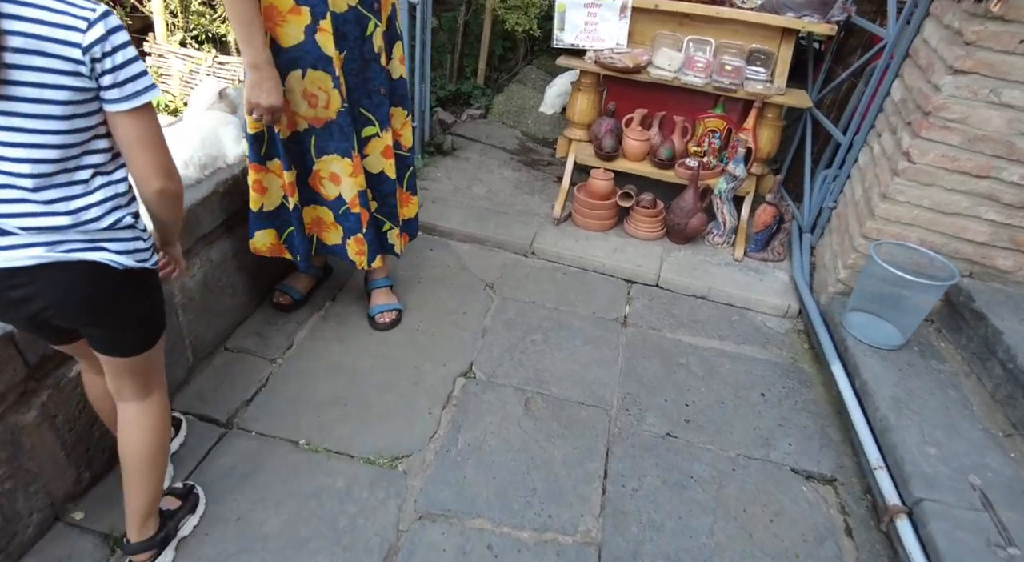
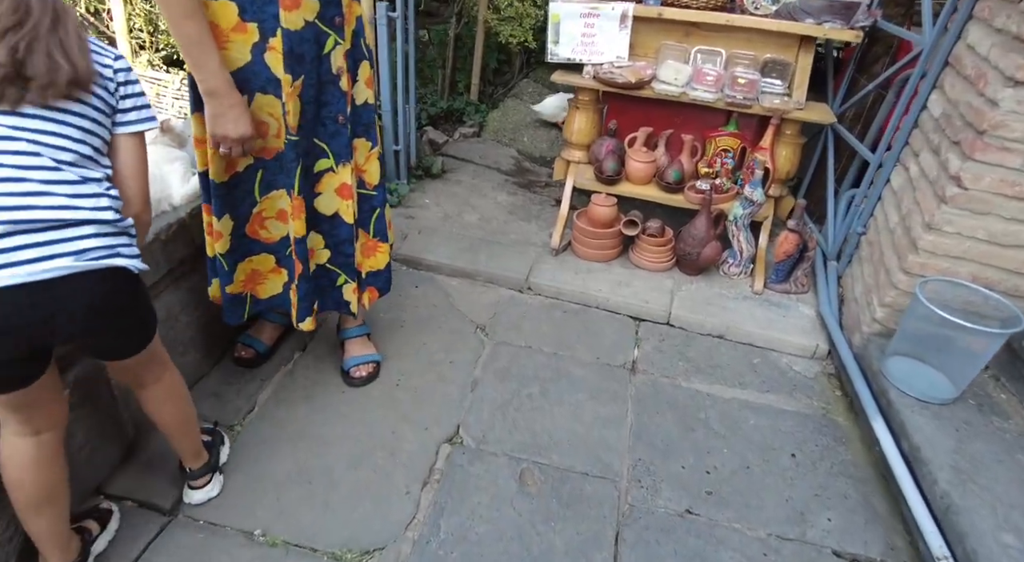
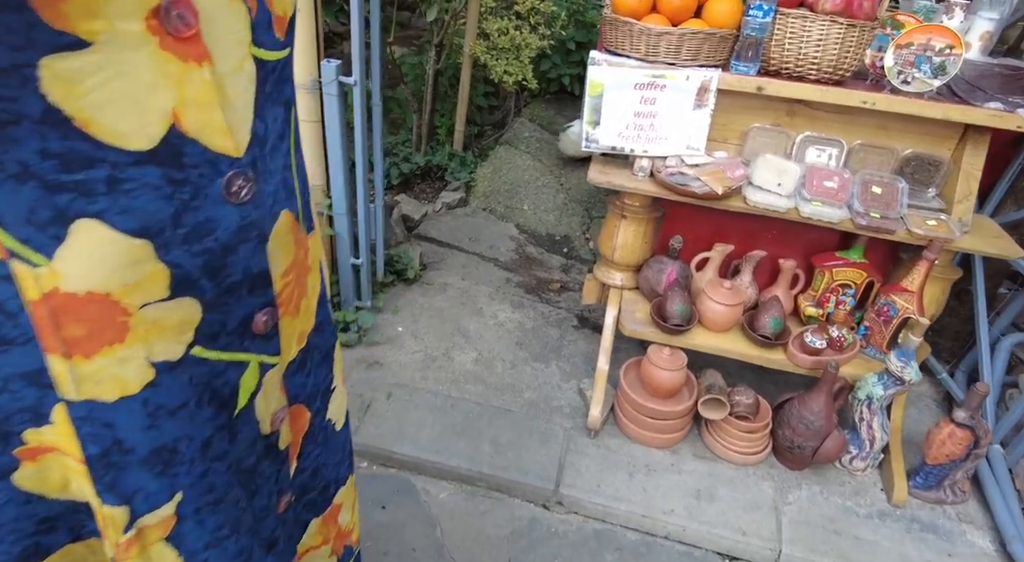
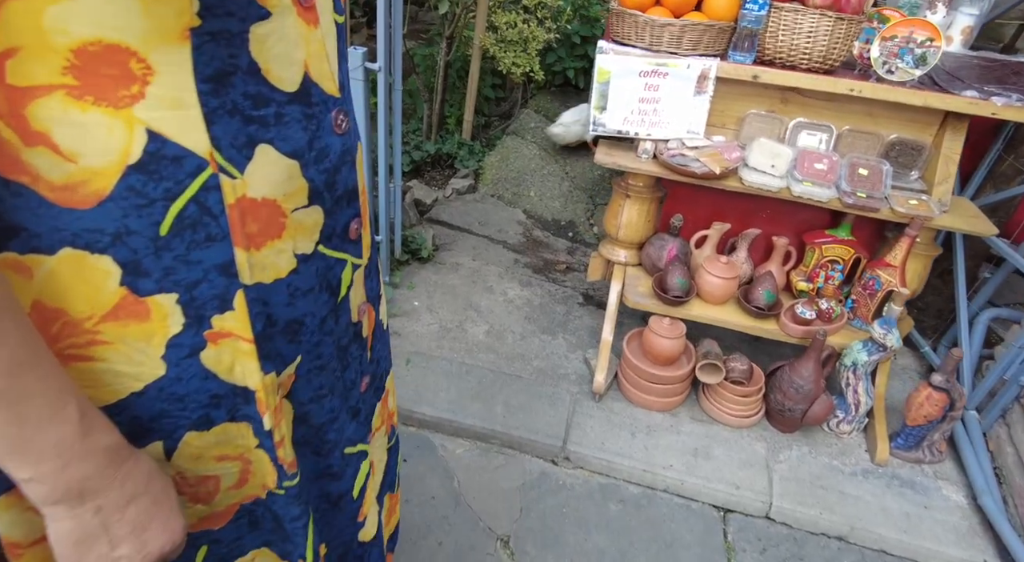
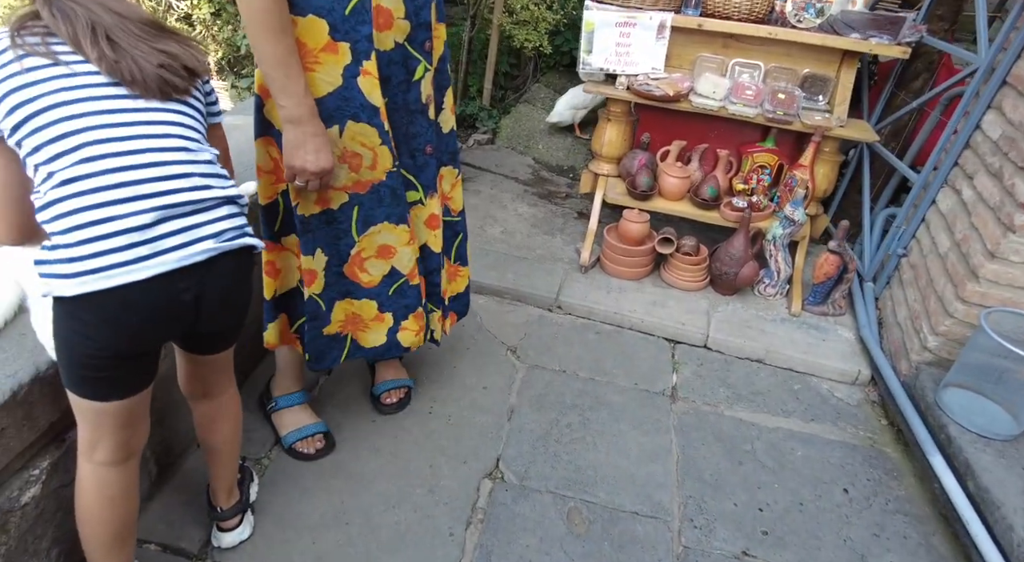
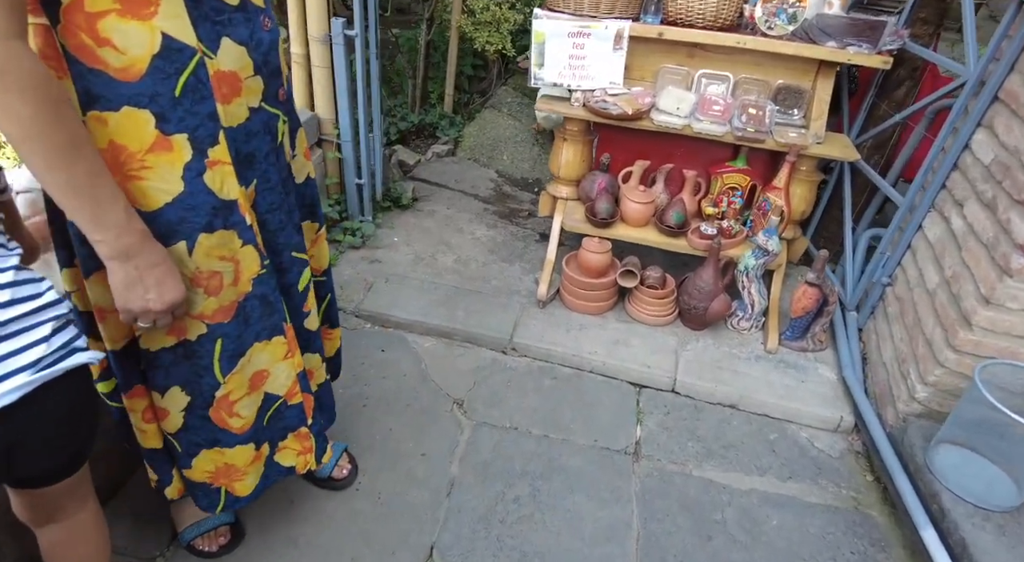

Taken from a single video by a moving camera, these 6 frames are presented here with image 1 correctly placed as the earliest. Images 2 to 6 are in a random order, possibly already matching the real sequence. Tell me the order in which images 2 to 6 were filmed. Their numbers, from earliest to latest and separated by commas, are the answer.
2, 5, 6, 4, 3
